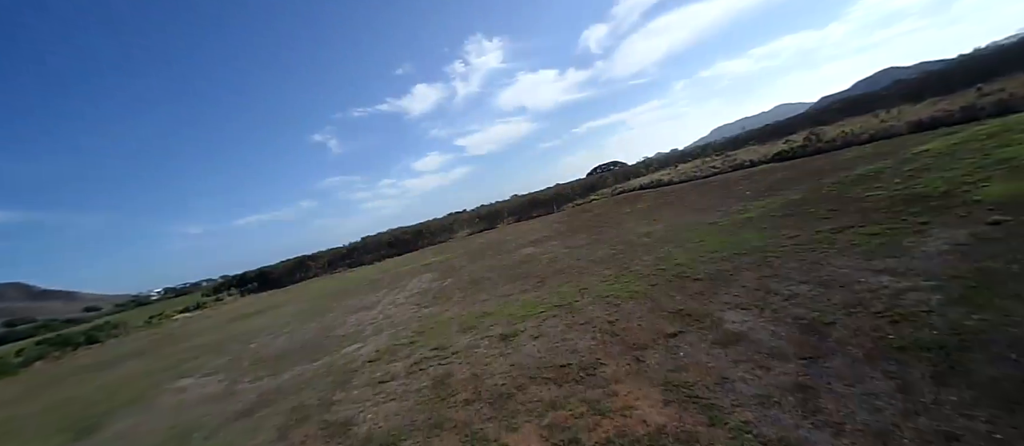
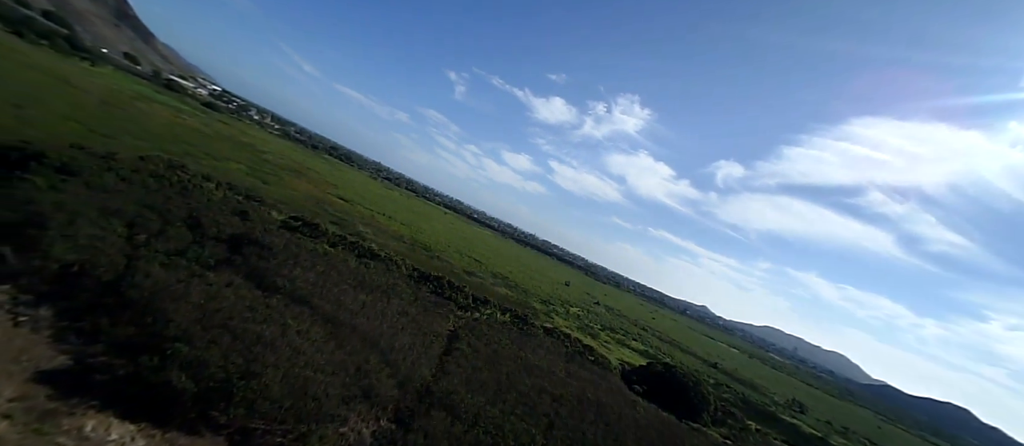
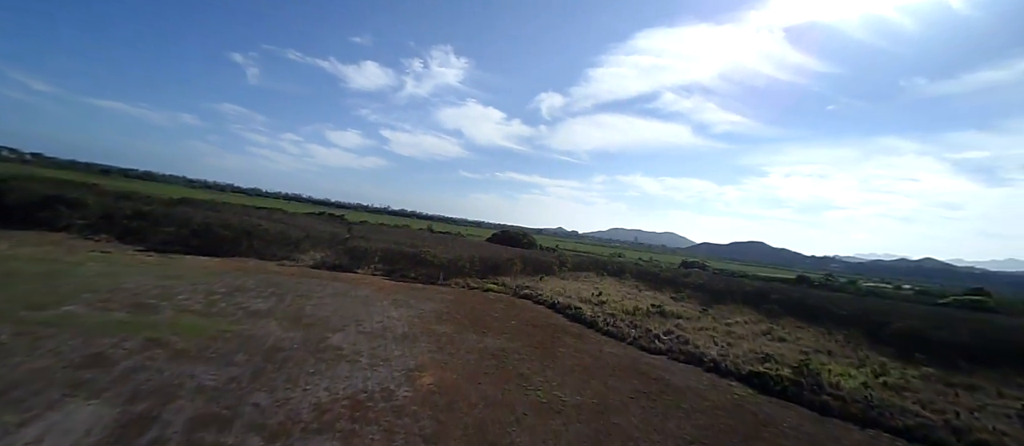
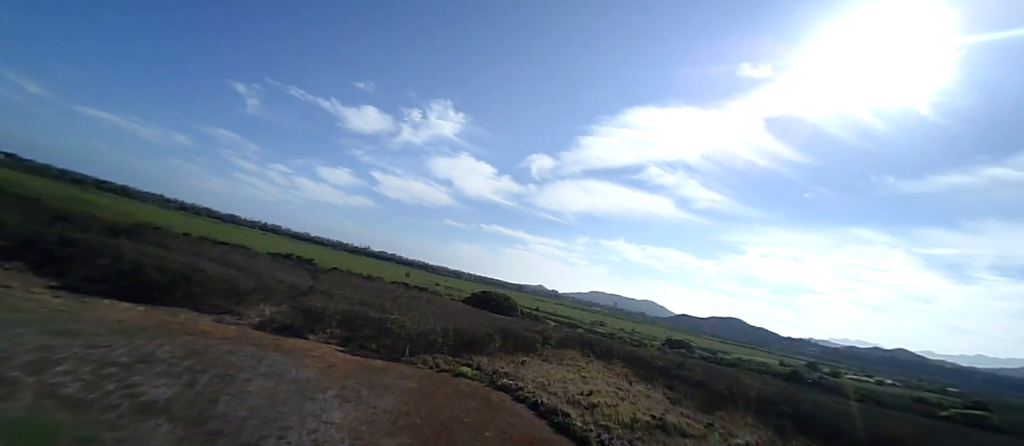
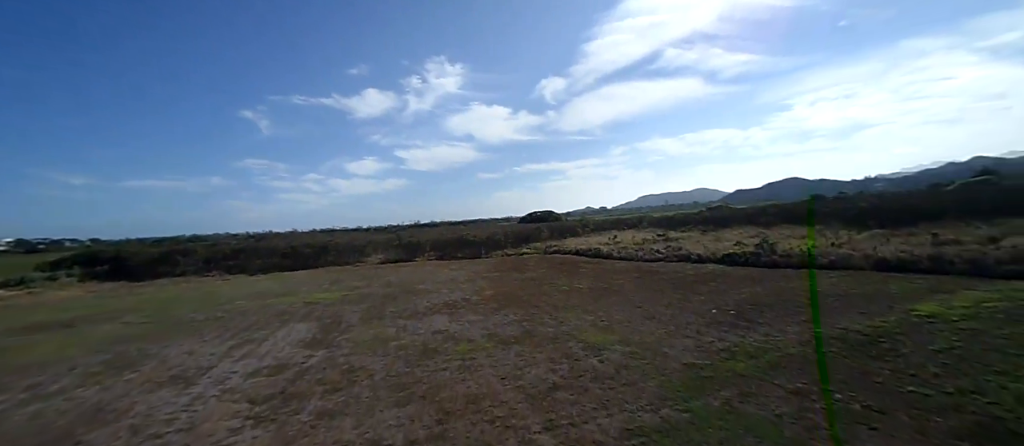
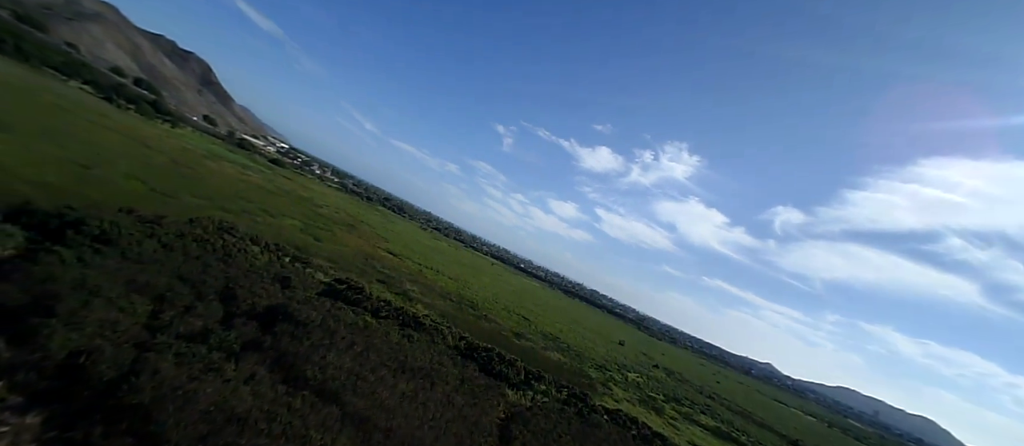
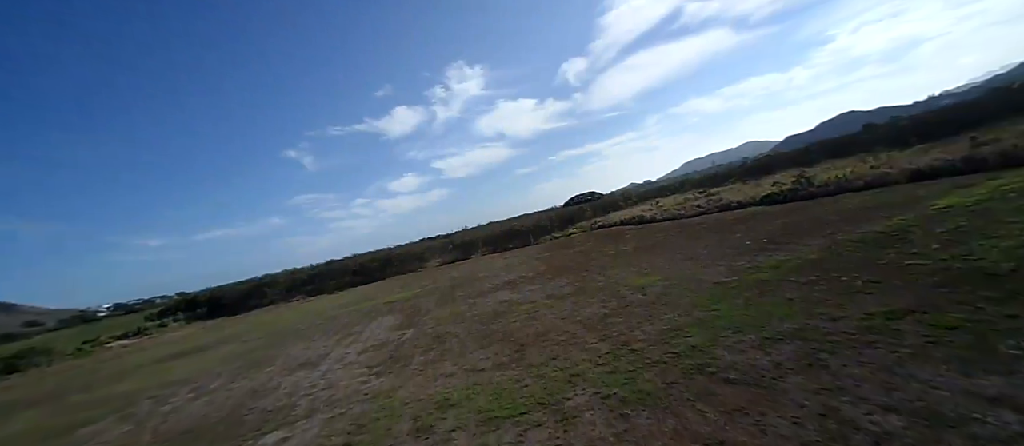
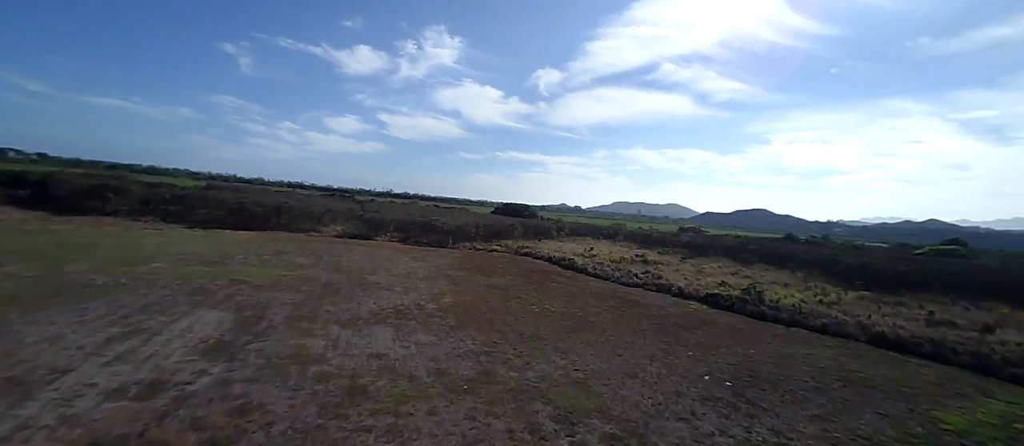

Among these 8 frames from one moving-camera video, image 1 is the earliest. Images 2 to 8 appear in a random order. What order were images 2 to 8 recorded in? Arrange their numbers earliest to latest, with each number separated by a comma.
7, 5, 8, 3, 4, 2, 6
